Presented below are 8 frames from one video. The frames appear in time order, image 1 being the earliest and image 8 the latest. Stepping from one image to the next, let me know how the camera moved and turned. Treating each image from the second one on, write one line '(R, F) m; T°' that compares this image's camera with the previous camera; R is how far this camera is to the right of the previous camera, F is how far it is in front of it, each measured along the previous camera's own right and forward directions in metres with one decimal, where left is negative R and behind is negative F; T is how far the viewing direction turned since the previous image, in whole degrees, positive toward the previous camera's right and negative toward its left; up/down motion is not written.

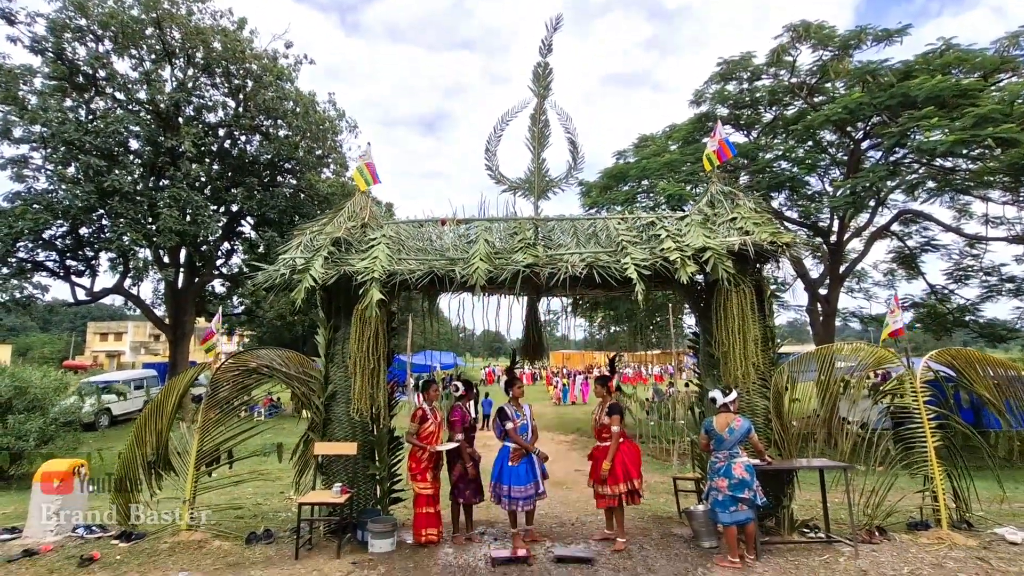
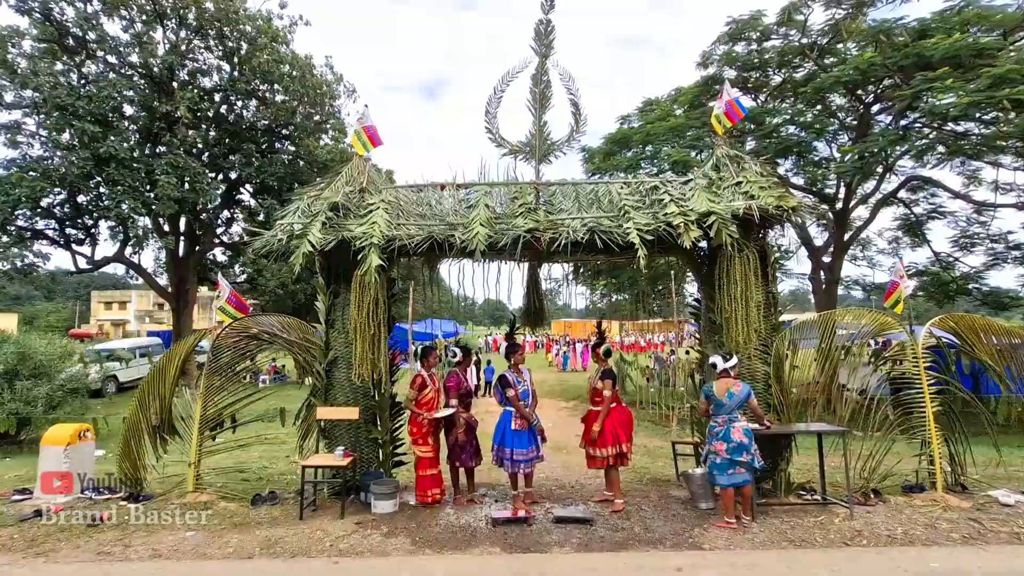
(0.0, +0.1) m; 0°
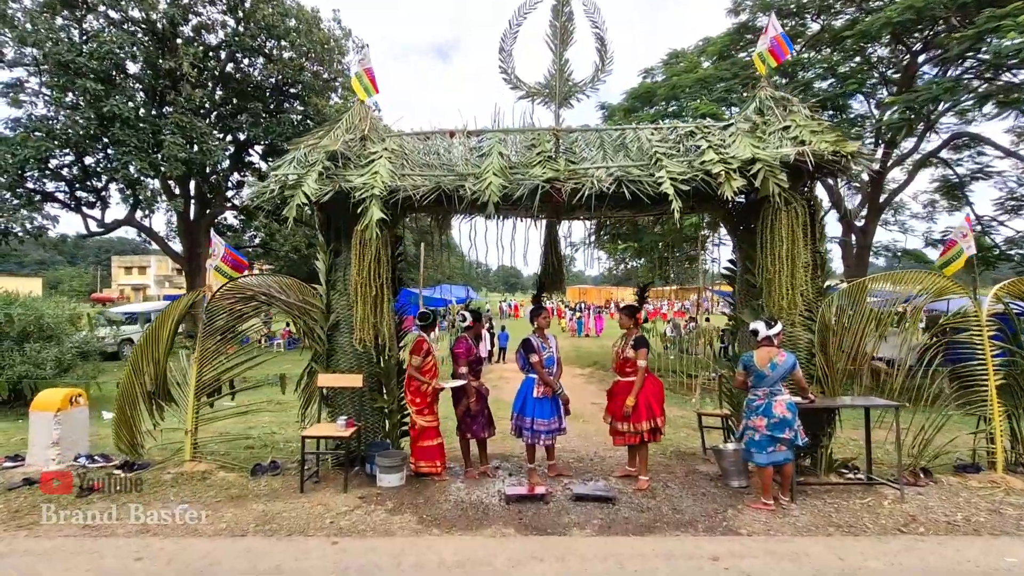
(0.0, +0.5) m; -2°
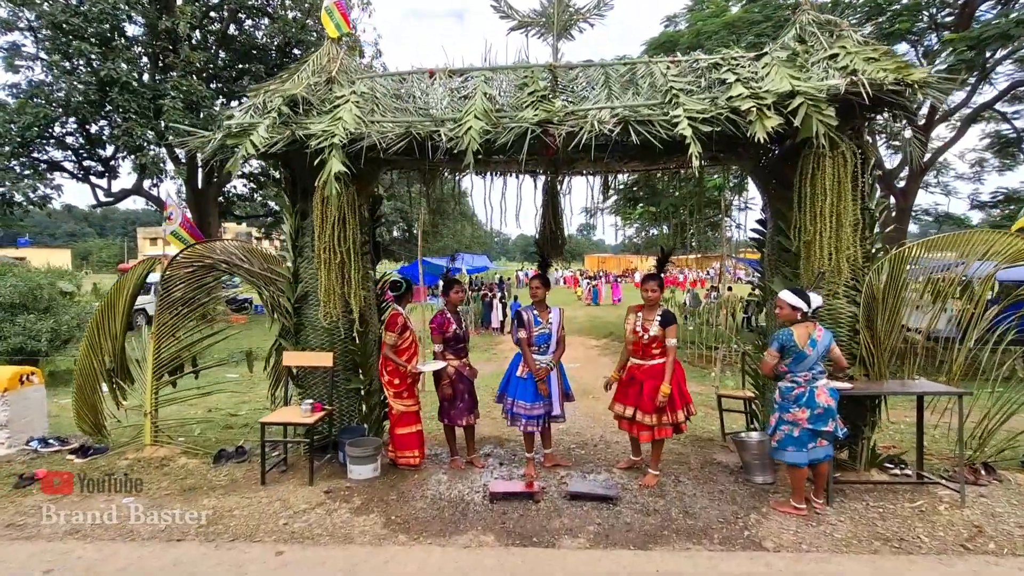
(+0.3, +0.7) m; -2°
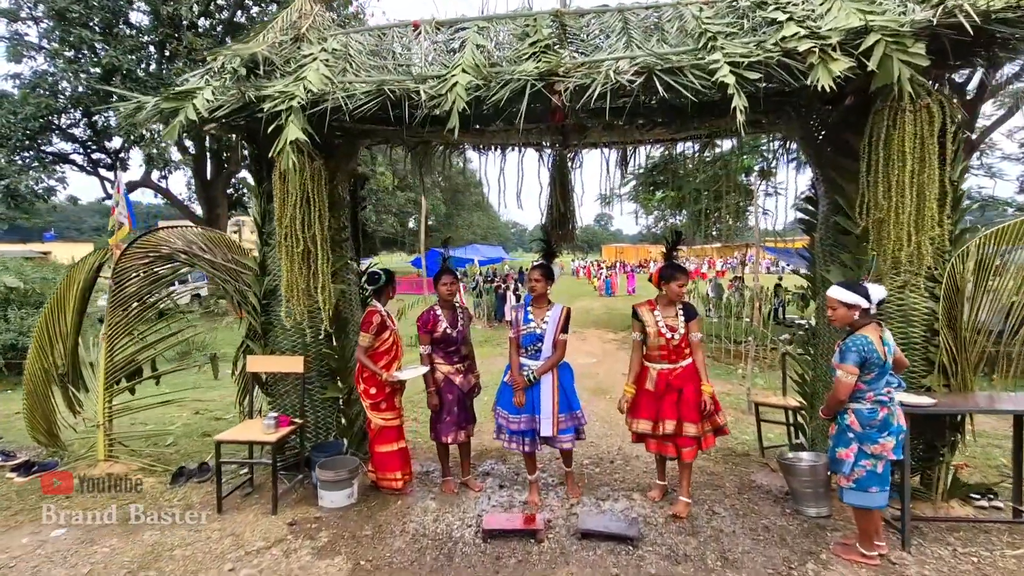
(+0.1, +0.7) m; -2°
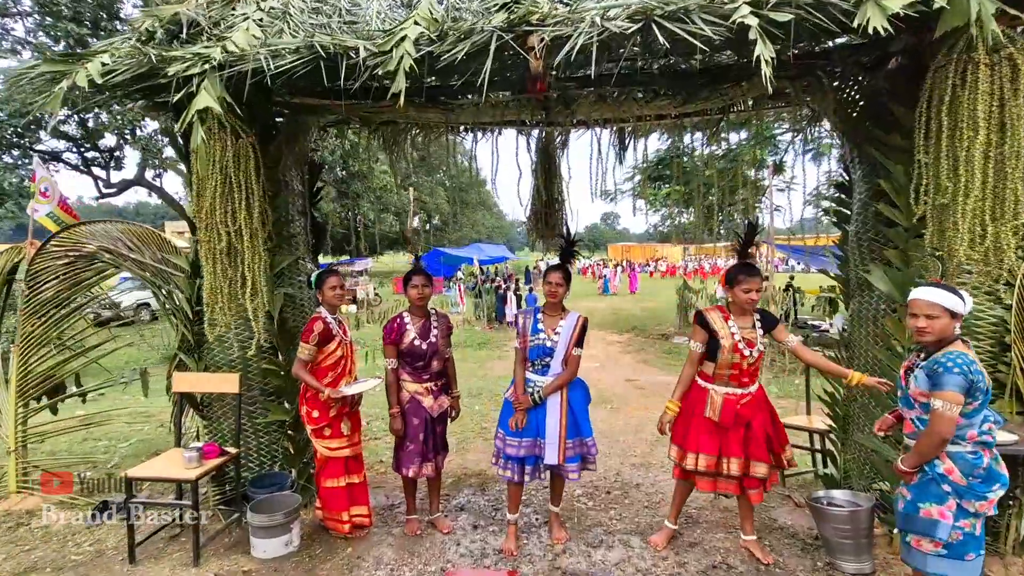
(+0.2, +0.6) m; -1°
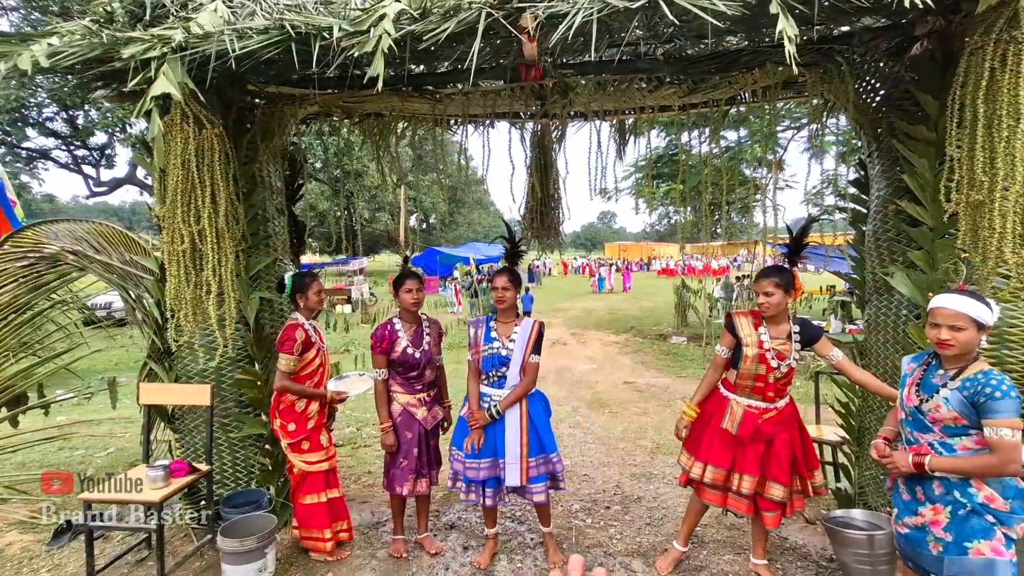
(0.0, +0.2) m; 0°
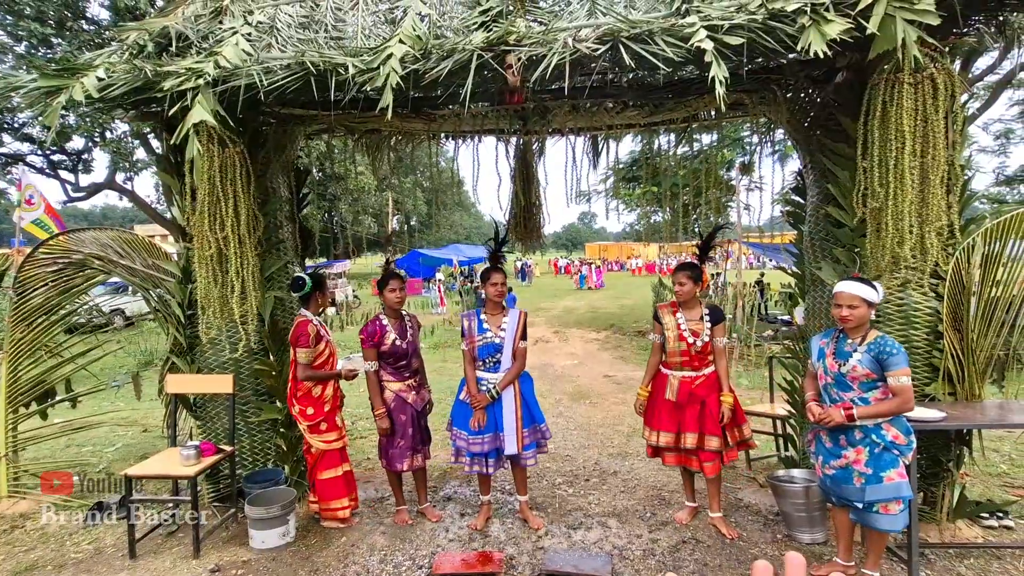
(0.0, -0.4) m; +2°
